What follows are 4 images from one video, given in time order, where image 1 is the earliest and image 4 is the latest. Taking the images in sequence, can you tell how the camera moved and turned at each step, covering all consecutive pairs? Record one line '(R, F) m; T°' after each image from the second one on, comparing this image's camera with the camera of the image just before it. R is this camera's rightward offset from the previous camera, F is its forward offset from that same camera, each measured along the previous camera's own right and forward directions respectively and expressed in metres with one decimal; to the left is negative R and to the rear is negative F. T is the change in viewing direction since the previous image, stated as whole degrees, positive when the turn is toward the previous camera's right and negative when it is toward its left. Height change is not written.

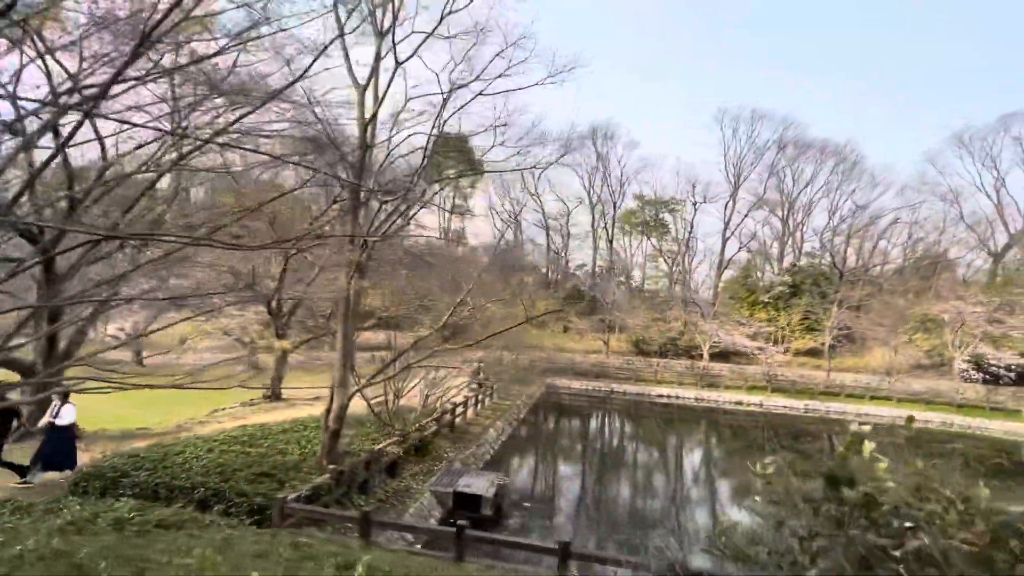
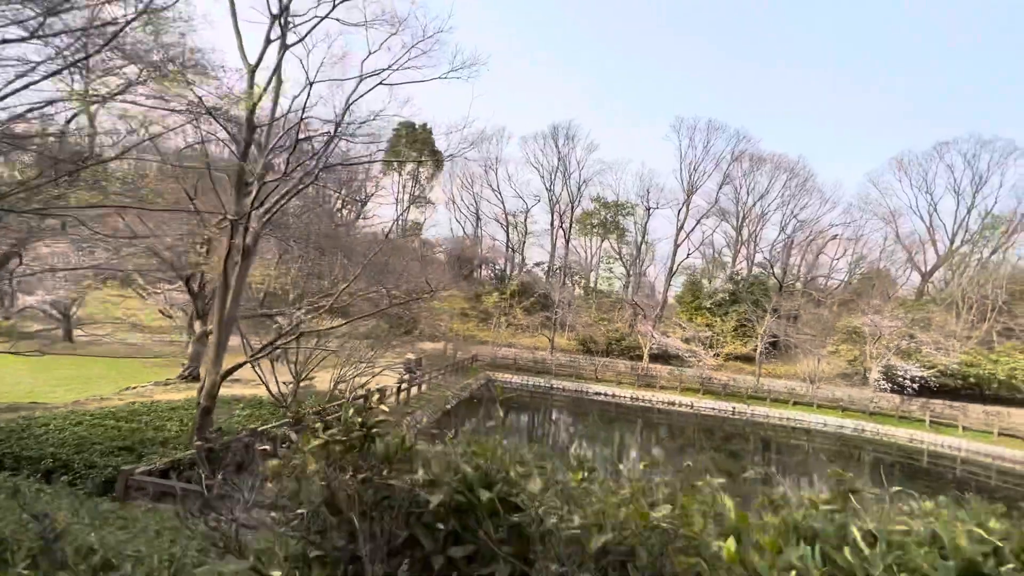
(+0.7, -0.1) m; +3°
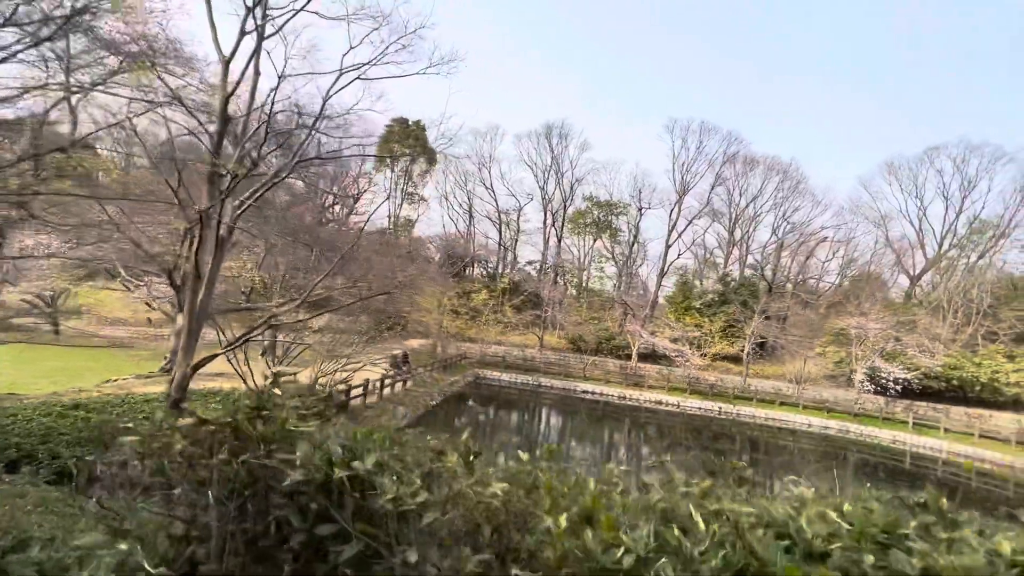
(+0.2, 0.0) m; 0°
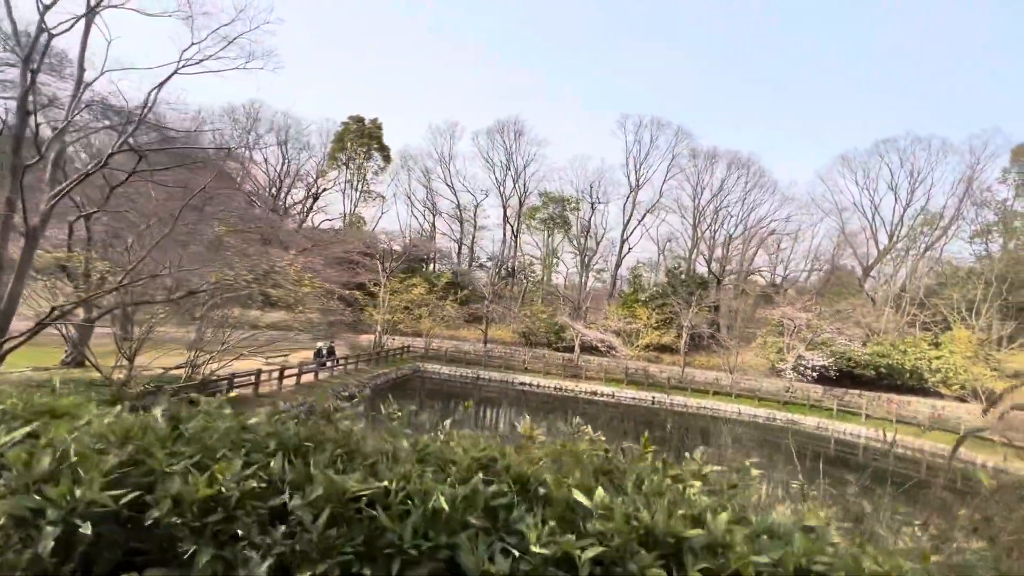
(+1.7, -0.2) m; 0°
